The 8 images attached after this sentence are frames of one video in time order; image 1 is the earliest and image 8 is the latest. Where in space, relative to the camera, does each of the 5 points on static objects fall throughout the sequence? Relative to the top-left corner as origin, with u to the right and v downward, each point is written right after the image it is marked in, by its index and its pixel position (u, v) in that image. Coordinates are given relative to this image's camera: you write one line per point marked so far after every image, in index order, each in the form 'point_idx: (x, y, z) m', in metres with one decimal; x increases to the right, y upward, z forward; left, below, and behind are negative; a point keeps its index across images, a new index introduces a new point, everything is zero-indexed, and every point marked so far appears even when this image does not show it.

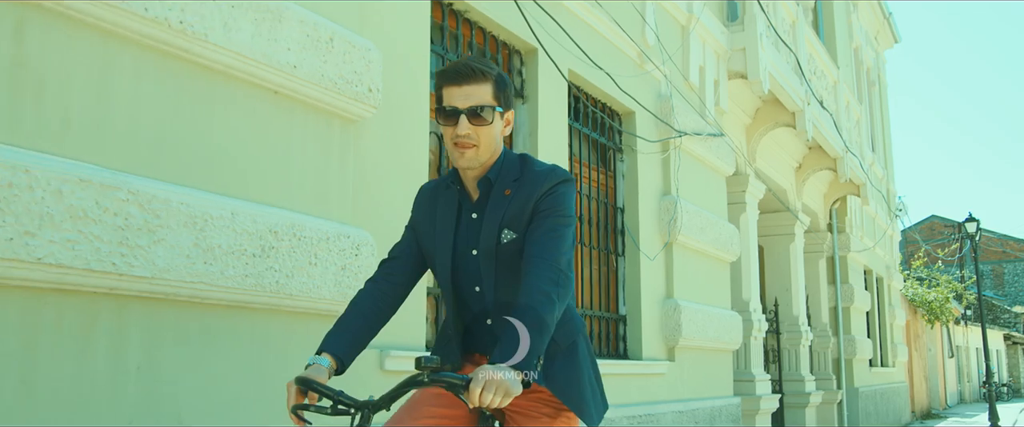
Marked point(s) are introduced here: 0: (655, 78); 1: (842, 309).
0: (+1.5, +1.4, +9.0) m
1: (+6.7, -1.9, +17.3) m
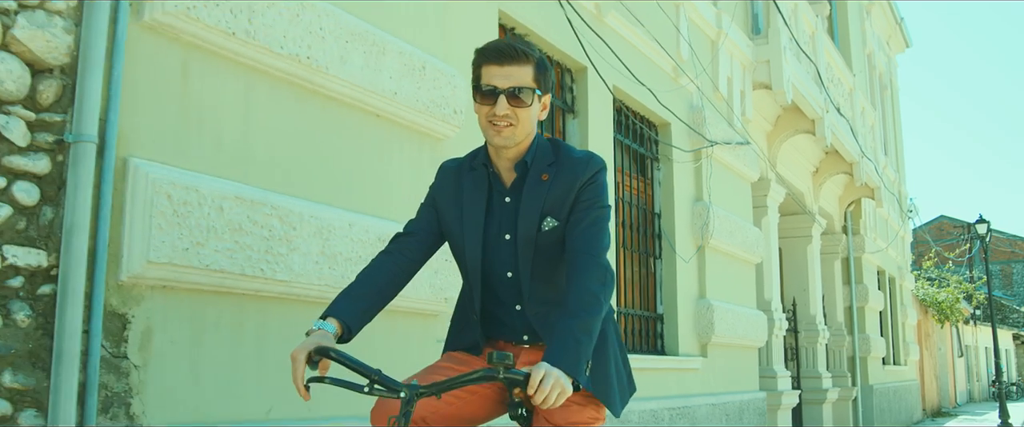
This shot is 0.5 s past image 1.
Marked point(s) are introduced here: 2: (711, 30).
0: (+2.0, +1.3, +9.5) m
1: (+7.2, -2.0, +17.8) m
2: (+2.4, +2.1, +10.0) m
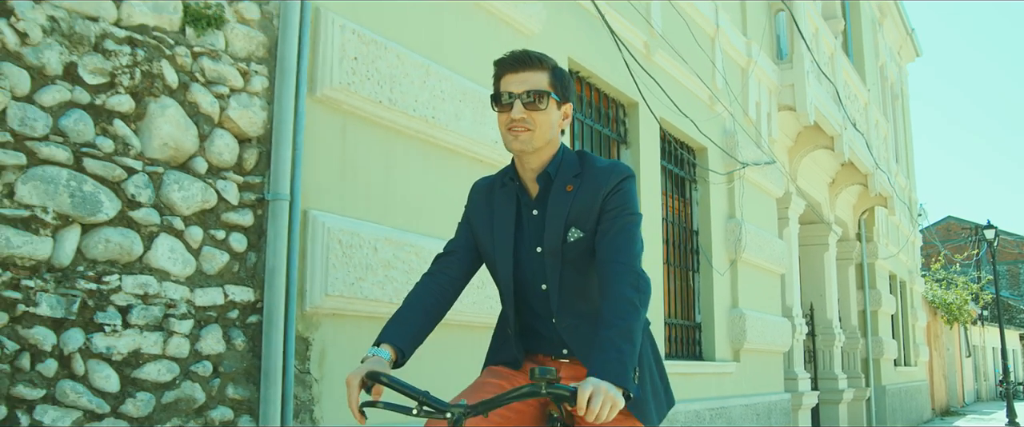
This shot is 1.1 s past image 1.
0: (+2.5, +1.1, +10.2) m
1: (+7.8, -2.1, +18.5) m
2: (+2.9, +2.0, +10.8) m
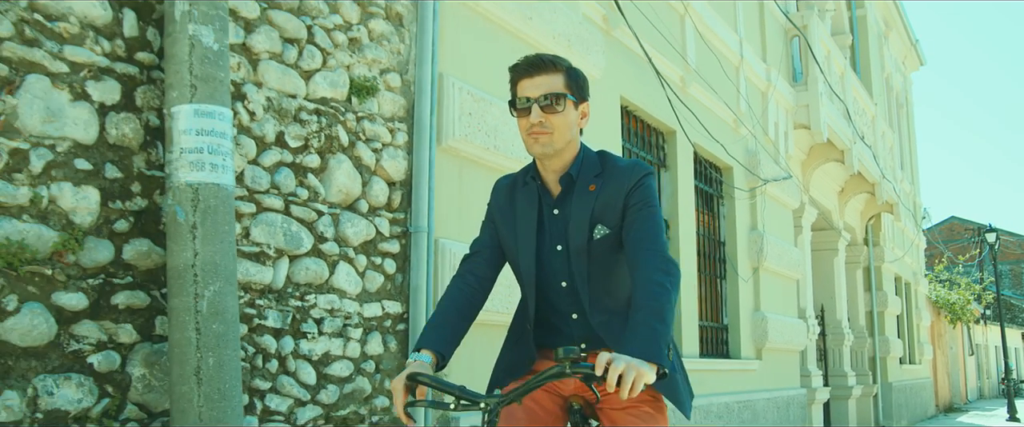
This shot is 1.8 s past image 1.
0: (+3.1, +1.0, +11.2) m
1: (+8.4, -2.3, +19.5) m
2: (+3.5, +1.8, +11.8) m
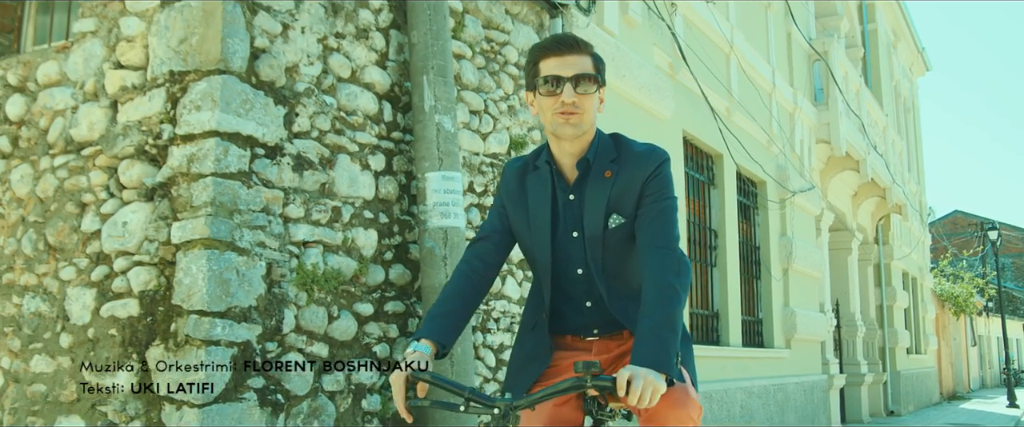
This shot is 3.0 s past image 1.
0: (+4.0, +0.9, +12.7) m
1: (+9.3, -2.3, +21.0) m
2: (+4.4, +1.7, +13.3) m
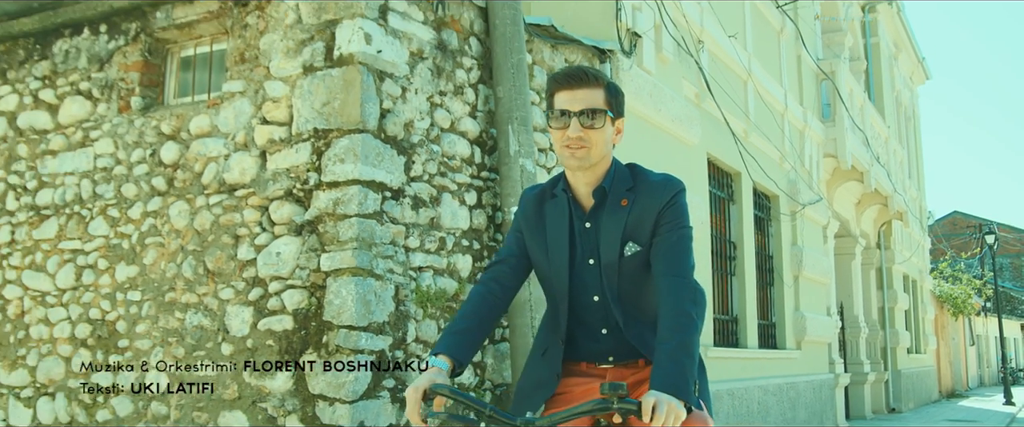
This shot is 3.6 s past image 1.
0: (+4.5, +0.7, +13.7) m
1: (+9.8, -2.5, +22.0) m
2: (+4.9, +1.5, +14.2) m
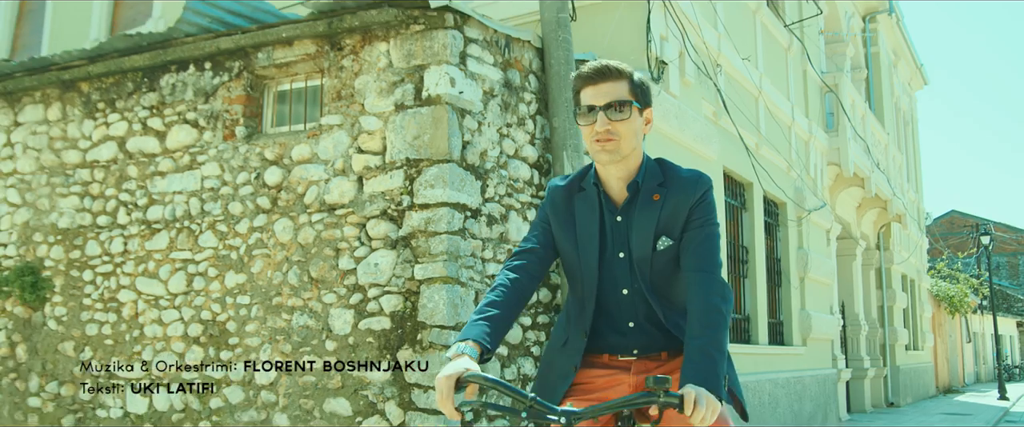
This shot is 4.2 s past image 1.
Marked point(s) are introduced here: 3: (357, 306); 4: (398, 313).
0: (+4.9, +0.6, +14.6) m
1: (+10.2, -2.5, +23.0) m
2: (+5.3, +1.4, +15.2) m
3: (-1.1, -0.7, +6.2) m
4: (-0.8, -0.7, +6.1) m
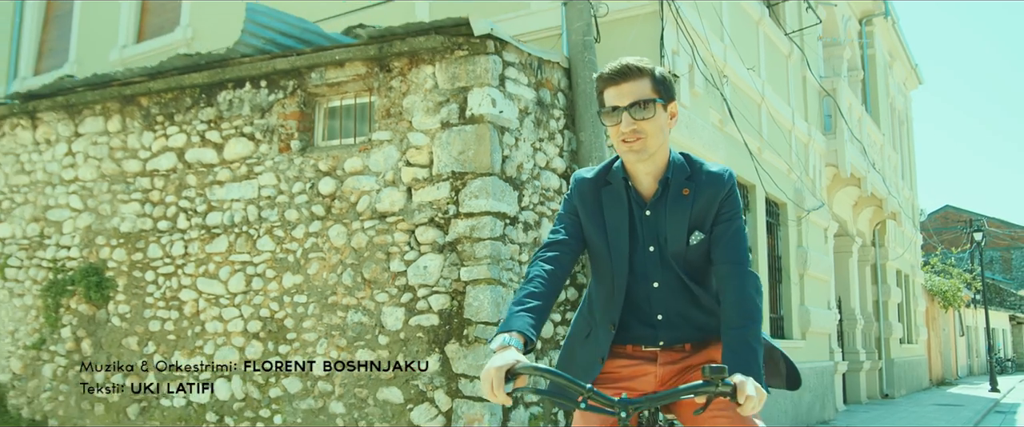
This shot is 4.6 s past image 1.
0: (+5.1, +0.6, +15.3) m
1: (+10.4, -2.5, +23.8) m
2: (+5.5, +1.4, +15.9) m
3: (-0.9, -0.7, +6.9) m
4: (-0.5, -0.8, +6.8) m
